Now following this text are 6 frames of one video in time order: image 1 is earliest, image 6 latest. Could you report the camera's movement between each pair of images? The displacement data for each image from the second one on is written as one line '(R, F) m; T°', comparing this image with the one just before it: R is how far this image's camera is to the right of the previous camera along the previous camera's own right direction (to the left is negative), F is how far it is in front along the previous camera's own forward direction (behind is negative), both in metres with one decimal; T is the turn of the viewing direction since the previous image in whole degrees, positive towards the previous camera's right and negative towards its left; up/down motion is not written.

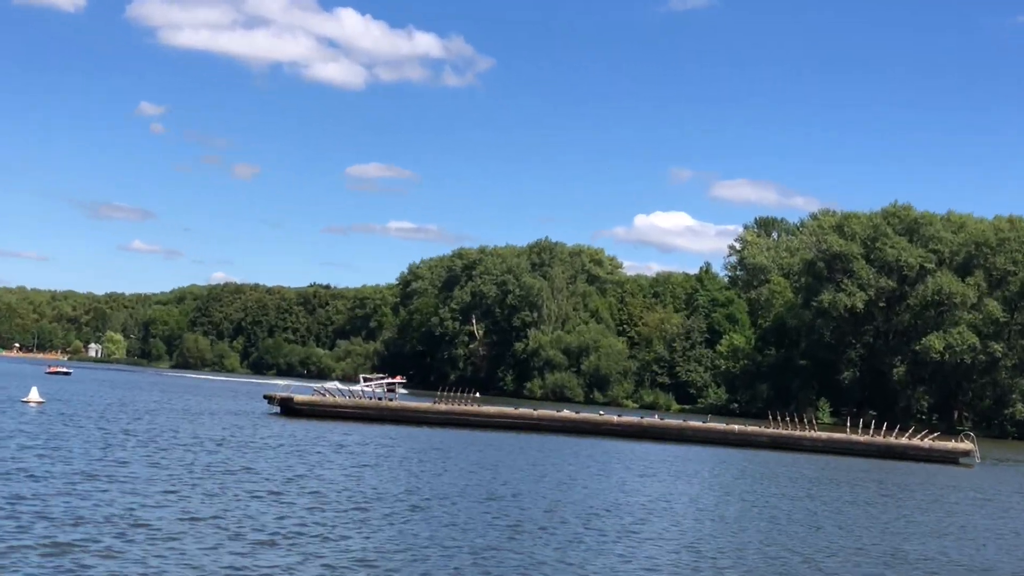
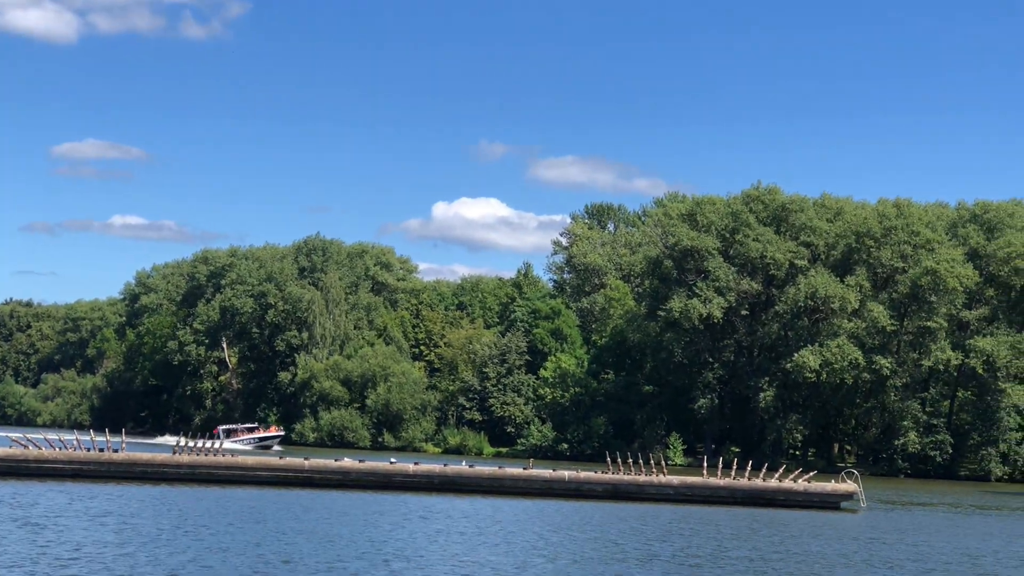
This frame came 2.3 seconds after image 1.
(+1.5, +20.8) m; +6°
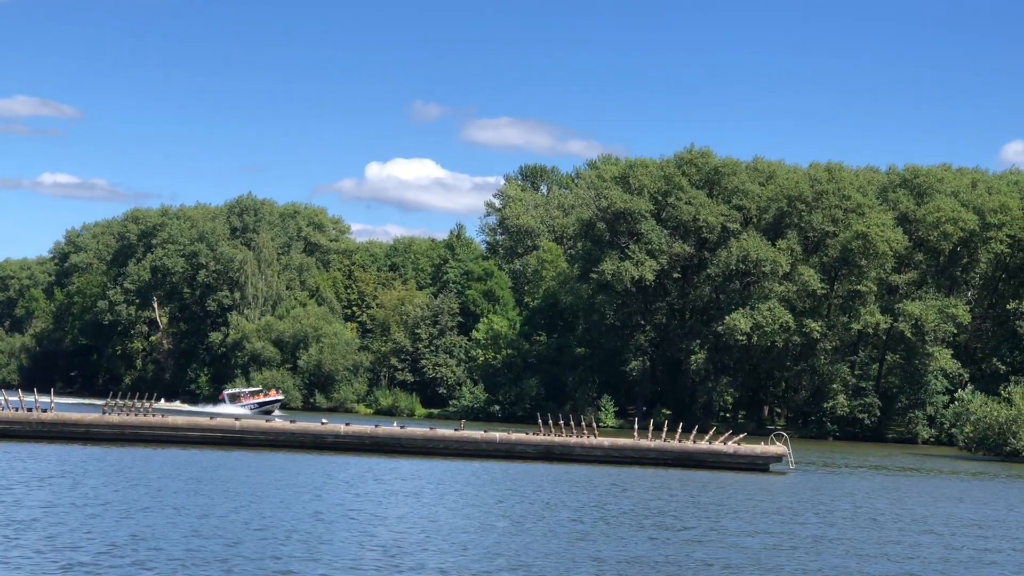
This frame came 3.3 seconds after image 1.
(+0.1, 0.0) m; +2°
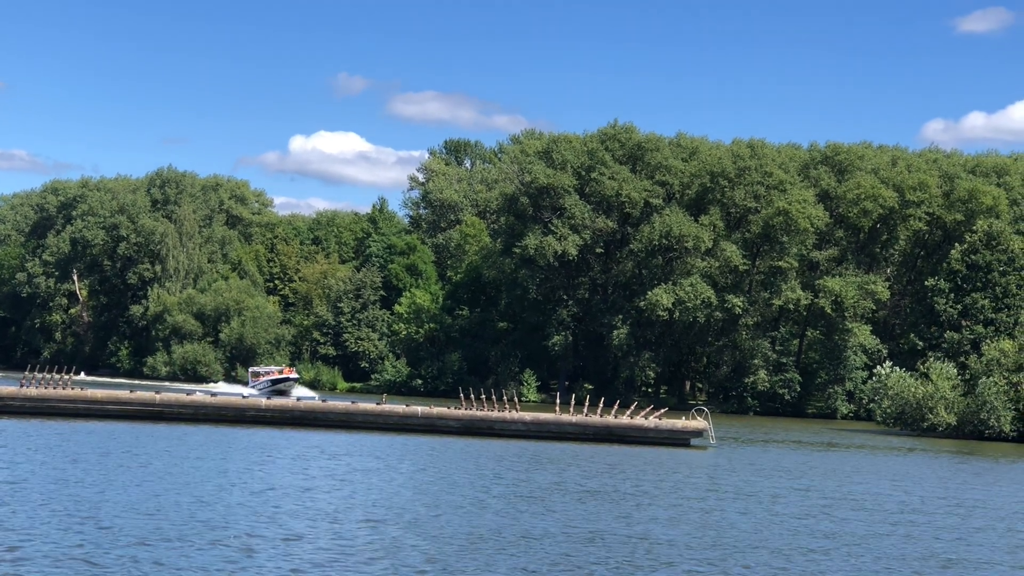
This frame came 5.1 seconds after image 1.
(+0.1, 0.0) m; +2°
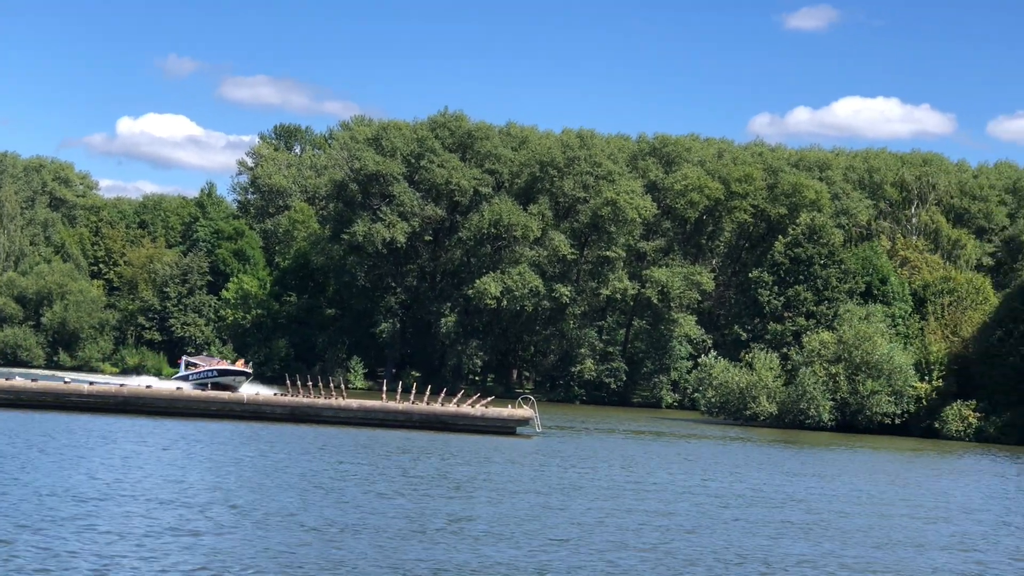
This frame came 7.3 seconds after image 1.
(+0.1, 0.0) m; +5°
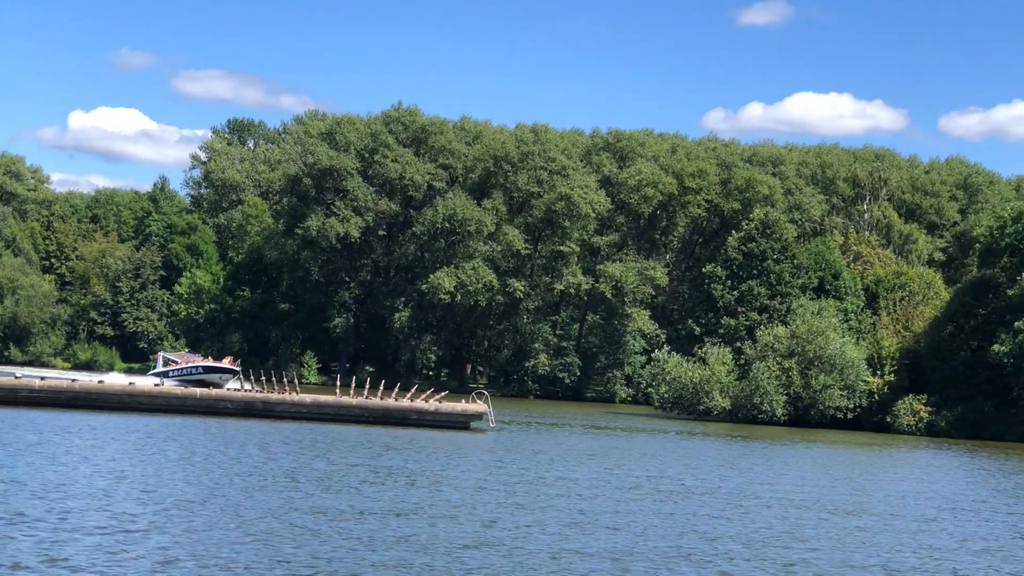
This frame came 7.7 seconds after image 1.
(0.0, 0.0) m; +1°
